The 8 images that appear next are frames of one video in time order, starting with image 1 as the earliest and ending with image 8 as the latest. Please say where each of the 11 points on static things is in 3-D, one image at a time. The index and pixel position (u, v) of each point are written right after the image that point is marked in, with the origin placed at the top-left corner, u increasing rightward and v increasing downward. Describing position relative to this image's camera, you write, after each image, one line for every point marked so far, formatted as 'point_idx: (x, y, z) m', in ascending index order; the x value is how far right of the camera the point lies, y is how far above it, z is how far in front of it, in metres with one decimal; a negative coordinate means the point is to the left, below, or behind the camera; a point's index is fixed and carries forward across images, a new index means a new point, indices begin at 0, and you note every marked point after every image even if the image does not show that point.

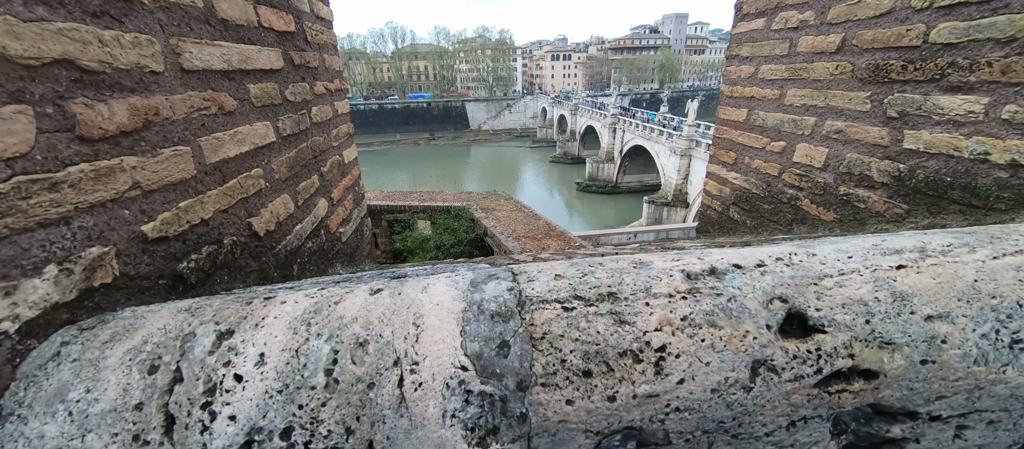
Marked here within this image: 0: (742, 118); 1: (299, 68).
0: (+2.1, +1.0, +3.6) m
1: (-1.4, +1.0, +2.5) m
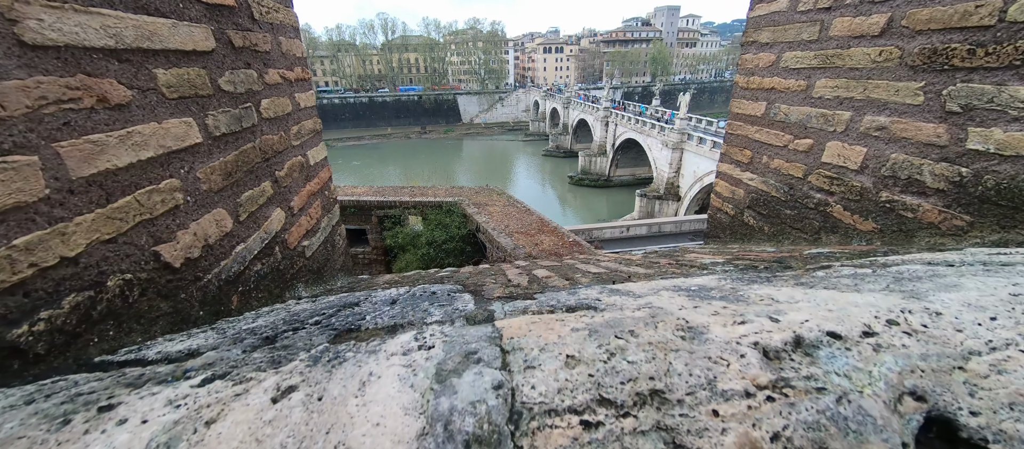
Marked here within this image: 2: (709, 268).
0: (+2.1, +0.9, +3.2) m
1: (-1.4, +0.9, +2.0) m
2: (+1.0, -0.2, +2.0) m
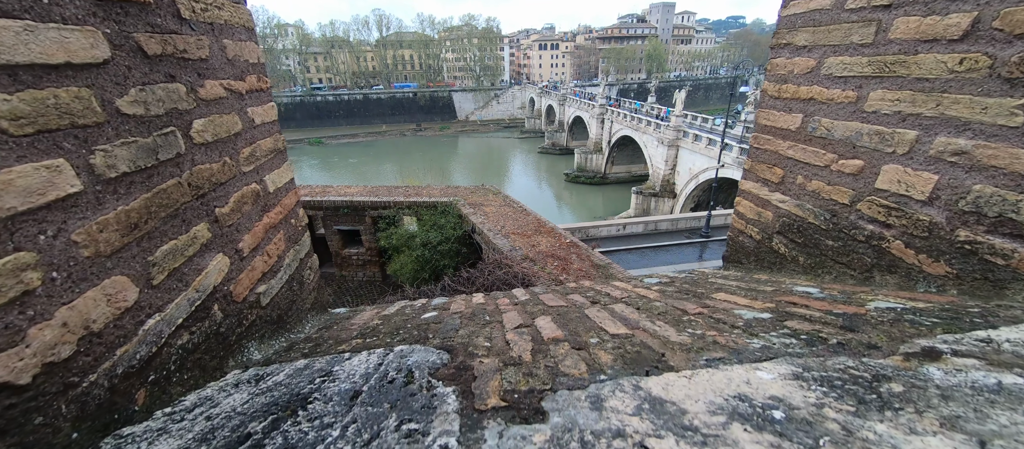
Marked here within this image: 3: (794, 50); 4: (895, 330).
0: (+2.0, +0.7, +2.8) m
1: (-1.4, +0.7, +1.6) m
2: (+1.0, -0.5, +1.6) m
3: (+2.0, +1.3, +2.8) m
4: (+1.5, -0.4, +1.5) m
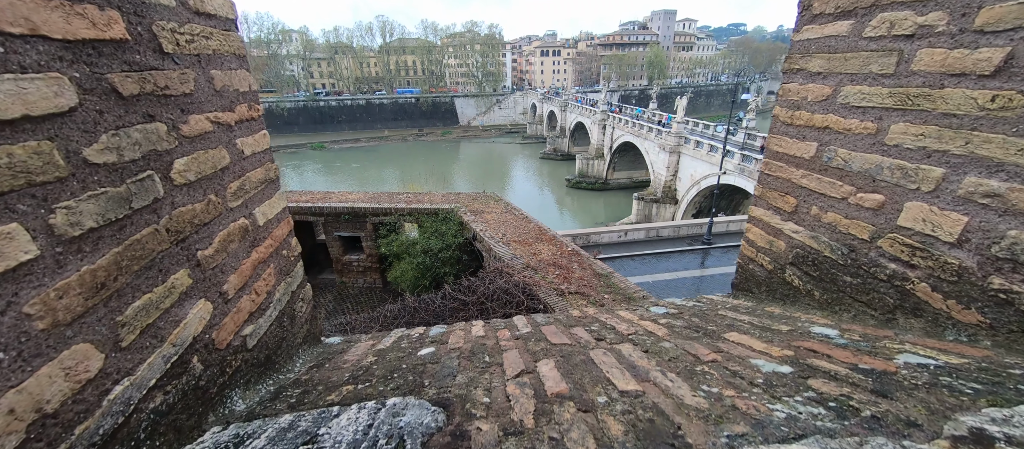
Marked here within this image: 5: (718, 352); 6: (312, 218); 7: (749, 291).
0: (+2.1, +0.5, +2.7) m
1: (-1.4, +0.5, +1.5) m
2: (+1.0, -0.7, +1.5) m
3: (+2.0, +1.0, +2.6) m
4: (+1.5, -0.6, +1.4) m
5: (+1.1, -0.7, +2.0) m
6: (-5.5, +0.4, +10.5) m
7: (+2.0, -0.6, +3.3) m
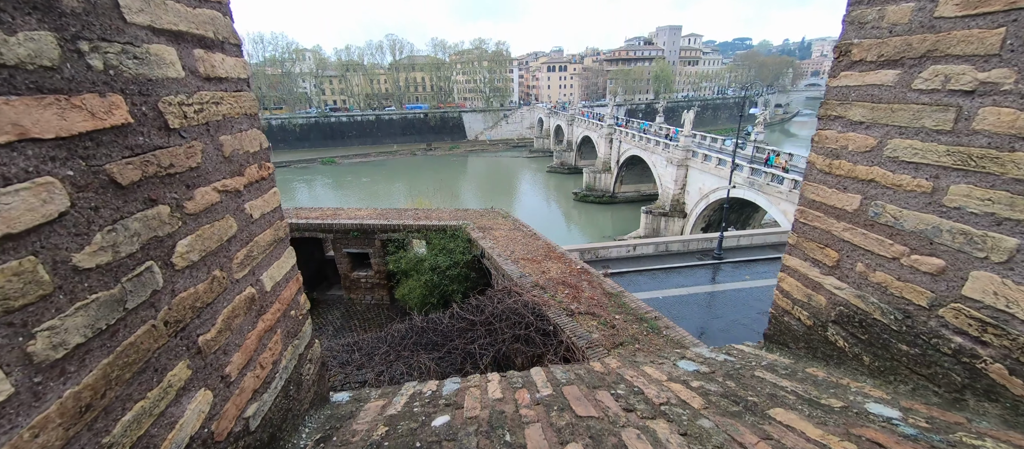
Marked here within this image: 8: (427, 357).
0: (+2.2, +0.1, +2.5) m
1: (-1.3, +0.1, +1.4) m
2: (+1.1, -1.0, +1.3) m
3: (+2.2, +0.6, +2.5) m
4: (+1.6, -0.9, +1.1) m
5: (+1.2, -1.0, +1.8) m
6: (-5.2, -0.2, +10.5) m
7: (+2.2, -1.0, +3.1) m
8: (-1.4, -1.9, +6.1) m
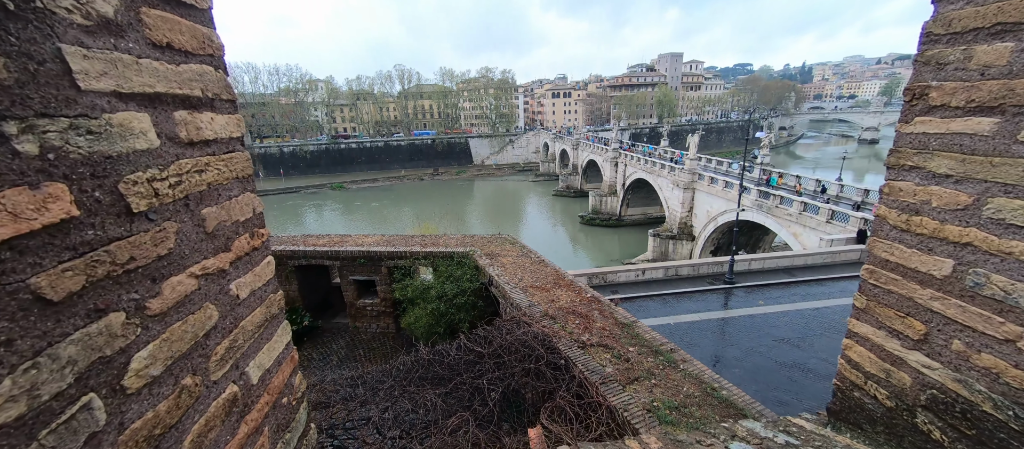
0: (+2.4, -0.3, +2.1) m
1: (-1.2, -0.2, +1.1) m
2: (+1.3, -1.3, +0.8) m
3: (+2.3, +0.3, +2.1) m
4: (+1.7, -1.2, +0.7) m
5: (+1.4, -1.4, +1.4) m
6: (-4.9, -1.1, +10.2) m
7: (+2.4, -1.4, +2.6) m
8: (-1.2, -2.5, +5.7) m
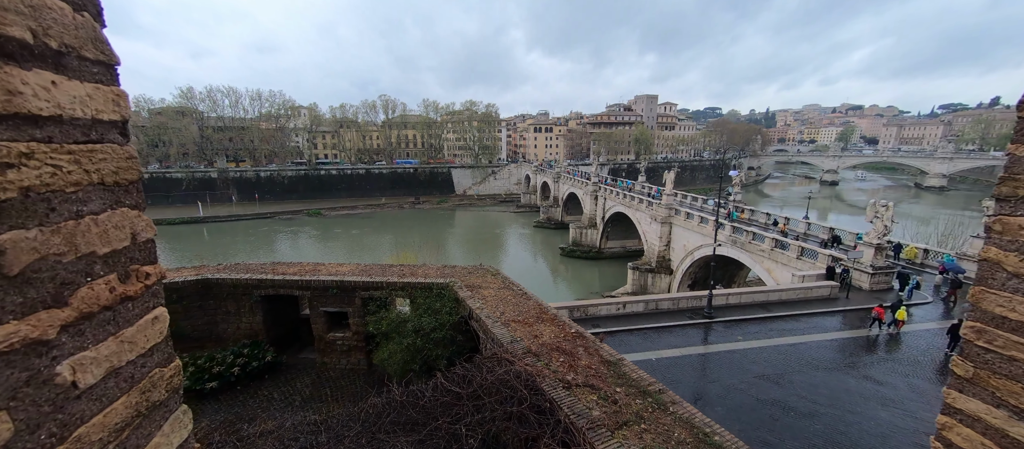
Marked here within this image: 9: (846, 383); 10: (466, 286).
0: (+2.4, -0.5, +1.6) m
1: (-1.0, -0.2, +0.4) m
2: (+1.4, -1.4, +0.2) m
3: (+2.4, +0.1, +1.6) m
4: (+1.9, -1.3, +0.1) m
5: (+1.5, -1.5, +0.7) m
6: (-5.2, -1.8, +9.2) m
7: (+2.4, -1.6, +2.0) m
8: (-1.3, -2.9, +4.8) m
9: (+6.5, -3.1, +7.3) m
10: (-1.0, -1.5, +8.9) m
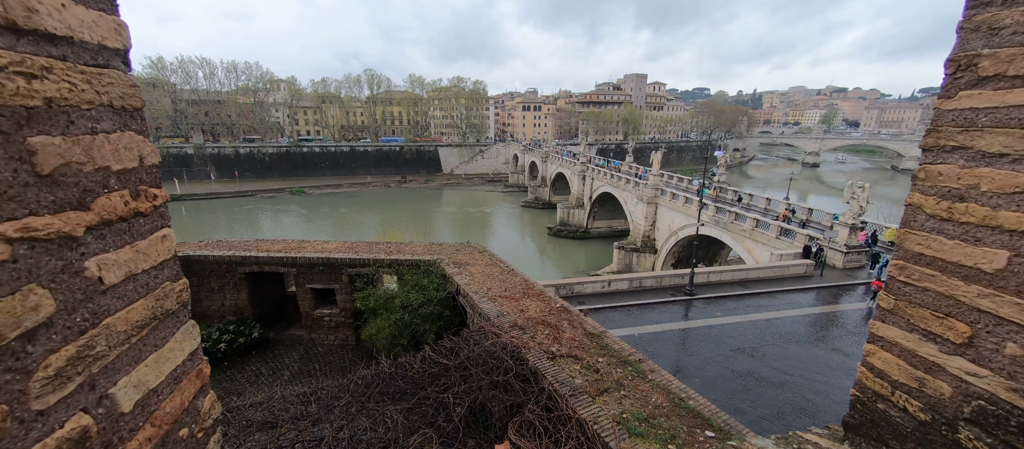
0: (+2.3, -0.2, +1.8) m
1: (-1.1, 0.0, +0.5) m
2: (+1.3, -1.2, +0.5) m
3: (+2.3, +0.3, +1.9) m
4: (+1.8, -1.1, +0.4) m
5: (+1.4, -1.3, +1.0) m
6: (-5.6, -1.1, +9.2) m
7: (+2.2, -1.3, +2.3) m
8: (-1.6, -2.4, +5.1) m
9: (+6.2, -2.5, +7.8) m
10: (-1.4, -0.8, +9.1) m
